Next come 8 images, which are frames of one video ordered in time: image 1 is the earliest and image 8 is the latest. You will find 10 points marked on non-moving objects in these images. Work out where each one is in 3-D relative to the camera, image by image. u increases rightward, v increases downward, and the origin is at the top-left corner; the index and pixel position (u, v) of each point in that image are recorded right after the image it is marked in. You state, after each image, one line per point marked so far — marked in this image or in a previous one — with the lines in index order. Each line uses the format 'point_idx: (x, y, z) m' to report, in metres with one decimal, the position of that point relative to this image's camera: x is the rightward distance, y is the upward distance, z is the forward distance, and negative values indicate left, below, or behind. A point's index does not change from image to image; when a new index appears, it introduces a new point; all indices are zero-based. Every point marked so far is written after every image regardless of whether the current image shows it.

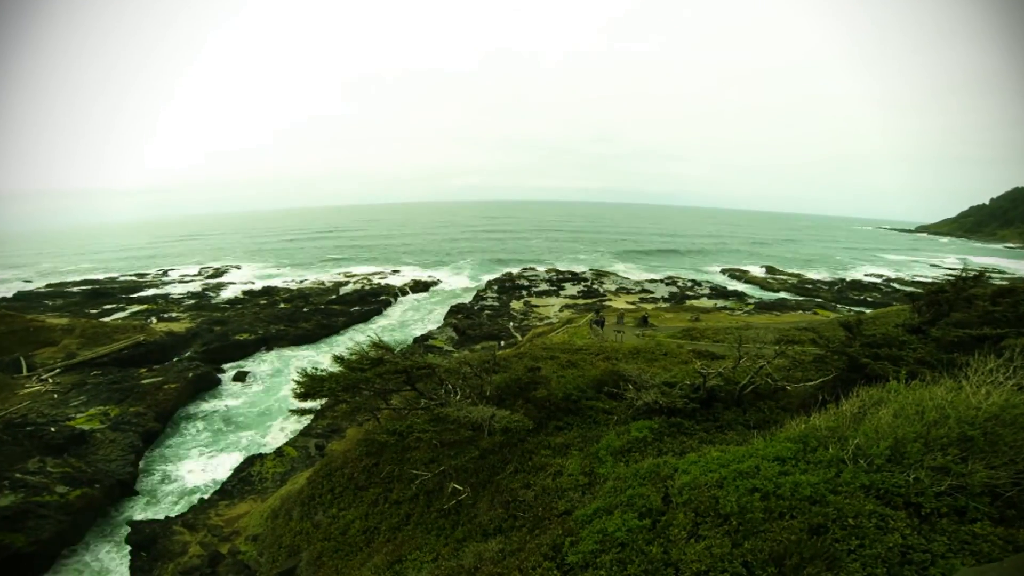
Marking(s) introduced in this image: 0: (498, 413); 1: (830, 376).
0: (-0.5, -4.9, +19.2) m
1: (+12.7, -3.5, +19.4) m
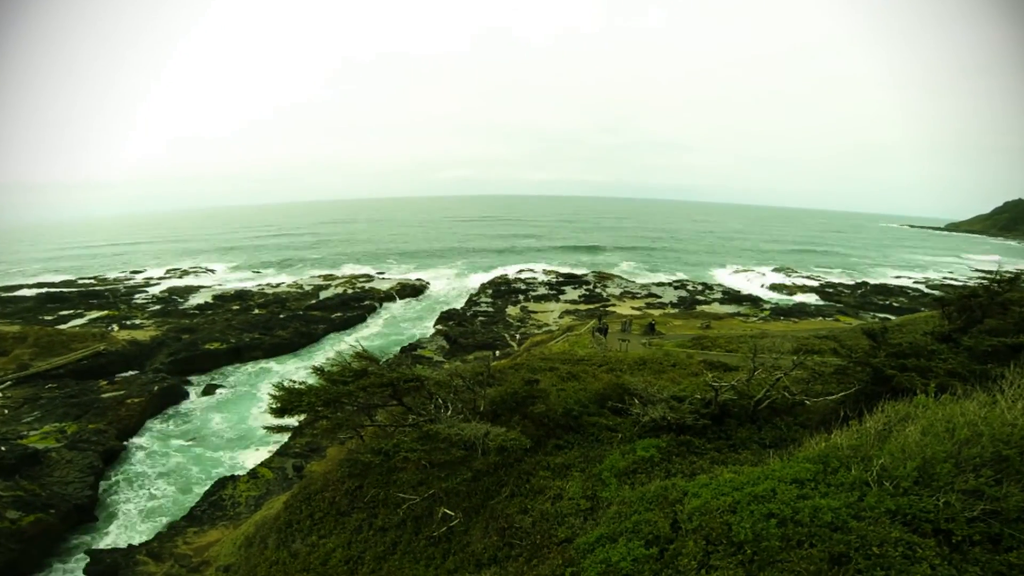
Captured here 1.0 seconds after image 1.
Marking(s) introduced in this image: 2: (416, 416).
0: (-0.7, -5.1, +17.6) m
1: (+12.5, -3.7, +17.9) m
2: (-3.5, -4.7, +18.0) m
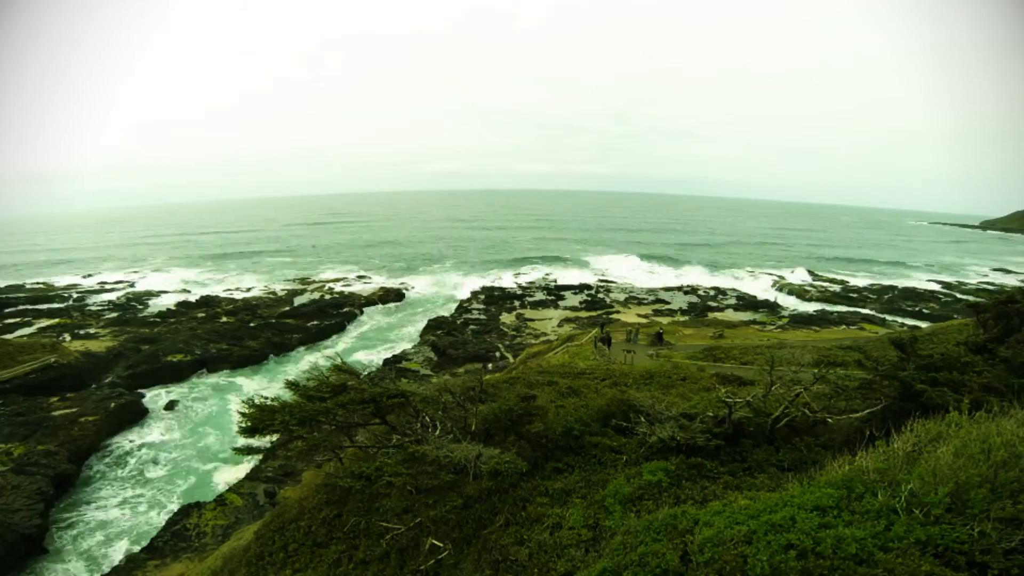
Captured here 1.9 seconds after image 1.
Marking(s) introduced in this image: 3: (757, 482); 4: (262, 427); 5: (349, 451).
0: (-0.8, -5.4, +16.0) m
1: (+12.3, -4.0, +16.4) m
2: (-3.7, -5.0, +16.4) m
3: (+7.3, -5.8, +14.6) m
4: (-8.1, -4.5, +15.9) m
5: (-5.8, -5.8, +17.2) m
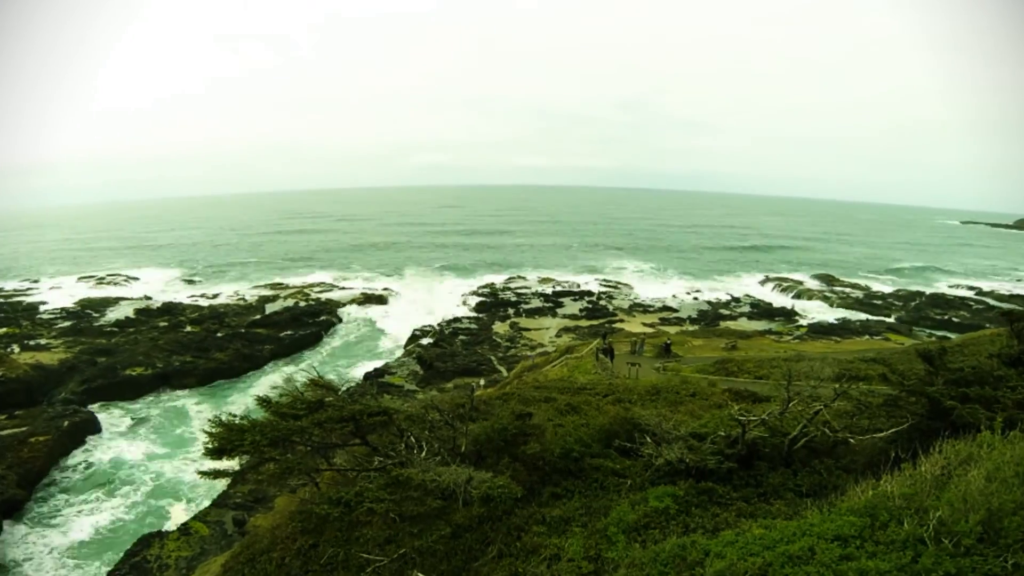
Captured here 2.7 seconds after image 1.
0: (-1.0, -5.6, +14.7) m
1: (+12.1, -4.2, +15.1) m
2: (-3.9, -5.2, +14.9) m
3: (+7.1, -6.1, +13.3) m
4: (-8.3, -4.8, +14.4) m
5: (-6.0, -6.0, +15.8) m
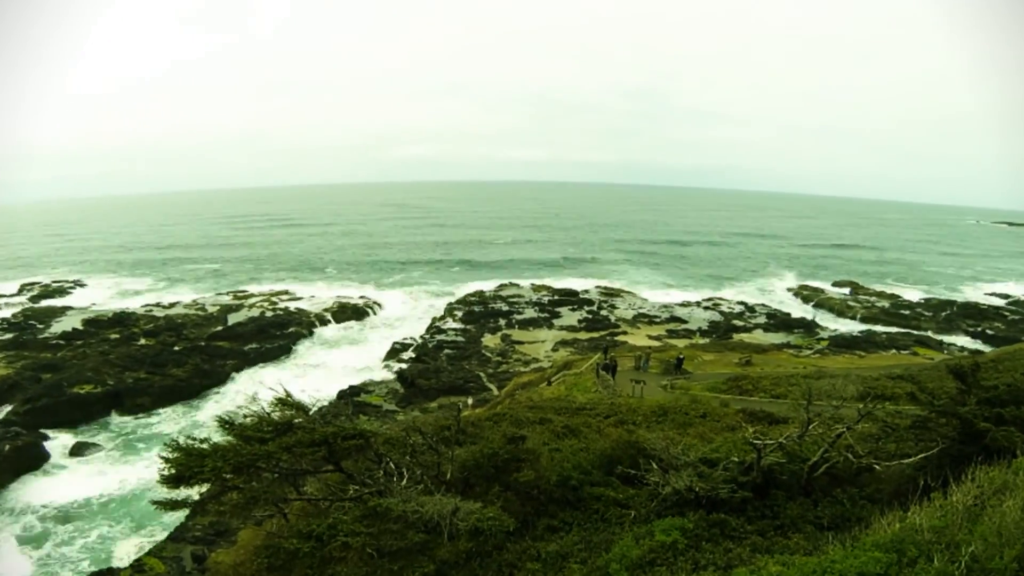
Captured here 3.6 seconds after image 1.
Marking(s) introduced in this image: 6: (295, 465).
0: (-1.3, -5.9, +13.2) m
1: (+11.9, -4.5, +13.8) m
2: (-4.2, -5.5, +13.4) m
3: (+6.9, -6.4, +11.9) m
4: (-8.5, -5.0, +12.8) m
5: (-6.3, -6.3, +14.3) m
6: (-5.8, -4.7, +13.0) m
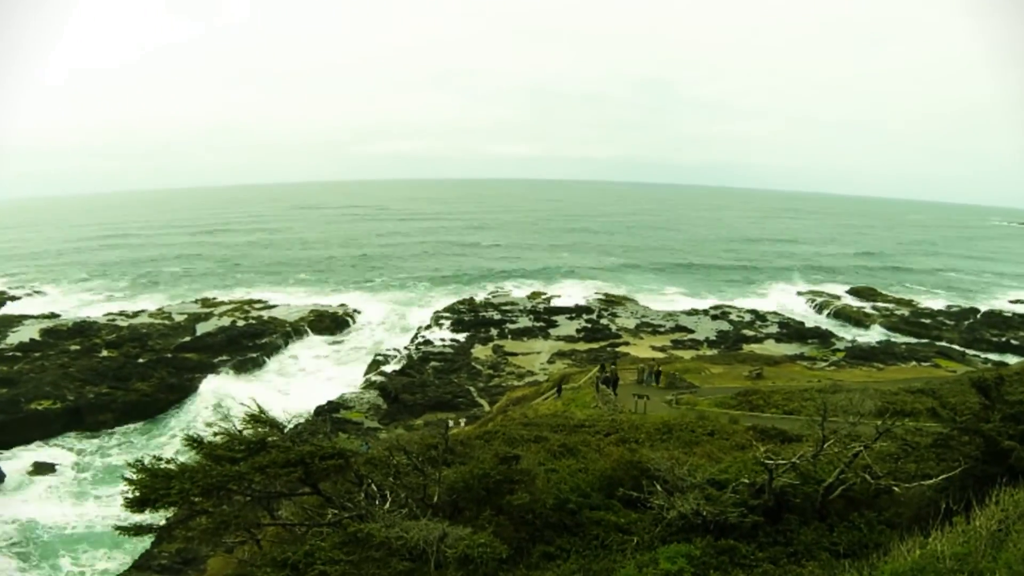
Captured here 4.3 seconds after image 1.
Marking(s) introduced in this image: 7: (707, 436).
0: (-1.5, -6.1, +12.2) m
1: (+11.7, -4.7, +12.9) m
2: (-4.4, -5.7, +12.4) m
3: (+6.8, -6.6, +11.0) m
4: (-8.7, -5.2, +11.8) m
5: (-6.5, -6.4, +13.2) m
6: (-6.0, -4.9, +12.0) m
7: (+5.9, -4.4, +15.3) m
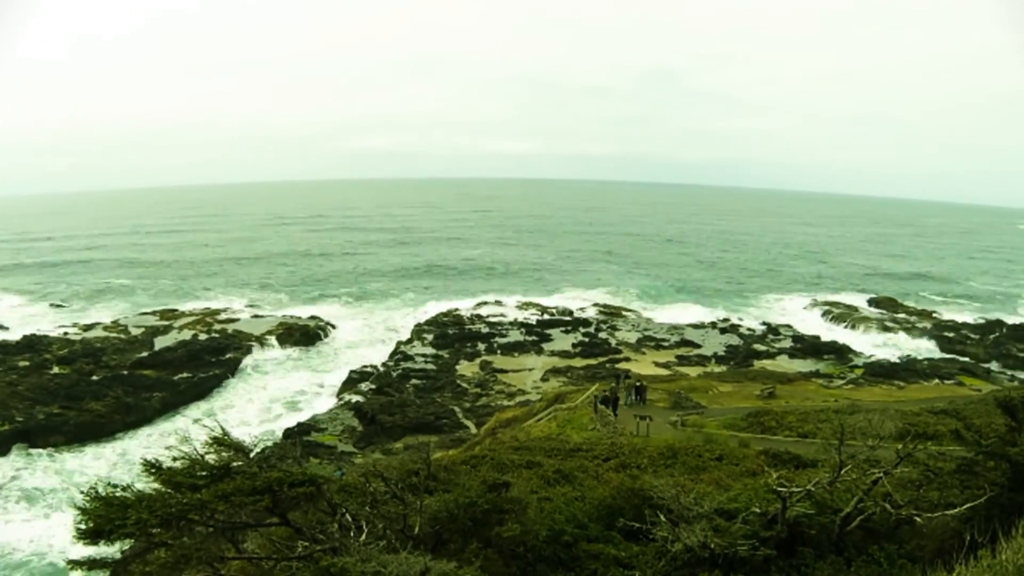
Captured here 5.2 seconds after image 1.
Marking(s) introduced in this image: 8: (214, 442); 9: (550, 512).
0: (-1.7, -6.4, +11.1) m
1: (+11.5, -5.1, +11.9) m
2: (-4.6, -5.9, +11.3) m
3: (+6.5, -7.0, +10.1) m
4: (-8.9, -5.5, +10.6) m
5: (-6.7, -6.7, +12.1) m
6: (-6.2, -5.2, +10.9) m
7: (+5.7, -4.6, +14.3) m
8: (-7.2, -3.7, +12.0) m
9: (+1.0, -5.5, +12.4) m
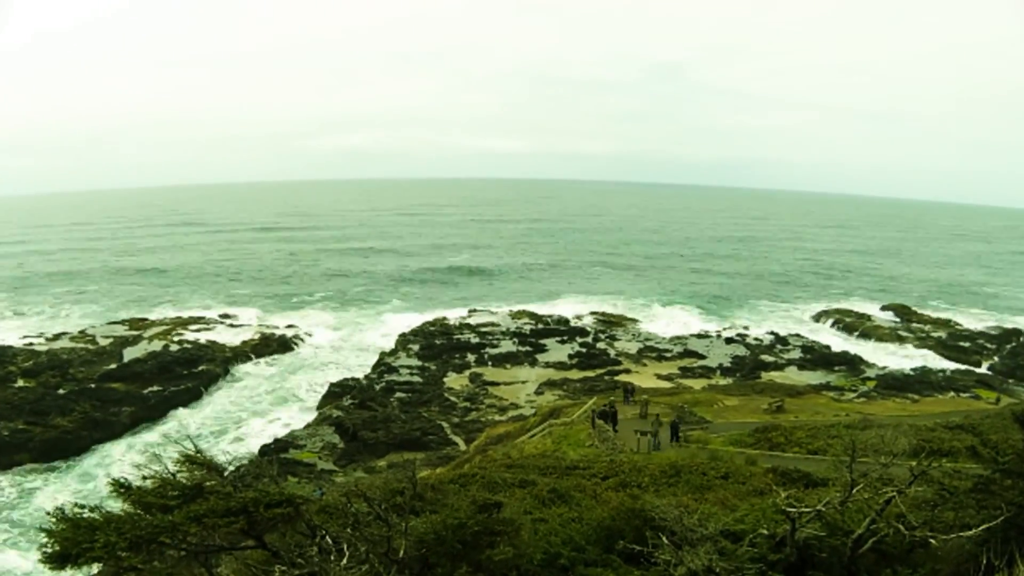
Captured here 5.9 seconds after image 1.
0: (-1.8, -6.6, +10.5) m
1: (+11.3, -5.2, +11.3) m
2: (-4.7, -6.1, +10.6) m
3: (+6.4, -7.2, +9.4) m
4: (-9.1, -5.7, +9.9) m
5: (-6.9, -6.9, +11.5) m
6: (-6.3, -5.4, +10.2) m
7: (+5.5, -4.8, +13.6) m
8: (-7.4, -3.9, +11.3) m
9: (+0.8, -5.7, +11.7) m
